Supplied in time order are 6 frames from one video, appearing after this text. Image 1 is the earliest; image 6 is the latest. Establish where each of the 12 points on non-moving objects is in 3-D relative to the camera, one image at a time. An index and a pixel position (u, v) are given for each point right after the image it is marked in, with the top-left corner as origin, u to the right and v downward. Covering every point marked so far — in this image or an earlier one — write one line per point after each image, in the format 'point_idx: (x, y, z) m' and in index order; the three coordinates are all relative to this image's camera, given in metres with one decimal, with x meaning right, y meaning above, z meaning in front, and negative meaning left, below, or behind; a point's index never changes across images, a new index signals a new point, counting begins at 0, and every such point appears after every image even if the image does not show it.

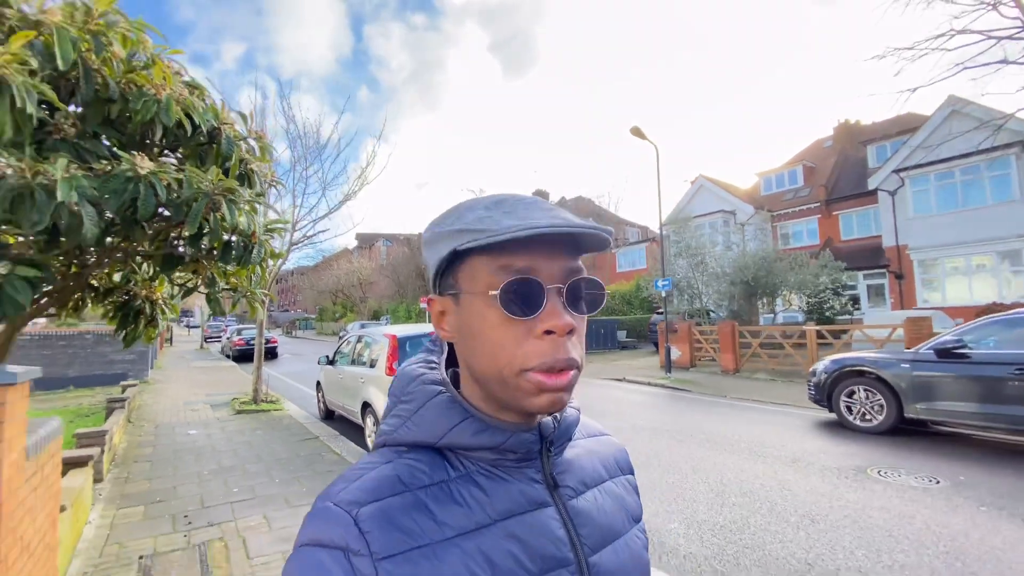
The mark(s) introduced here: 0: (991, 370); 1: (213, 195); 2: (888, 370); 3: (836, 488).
0: (+5.7, -1.0, +5.7) m
1: (-1.4, +0.4, +2.2) m
2: (+5.0, -1.1, +6.5) m
3: (+3.0, -1.9, +4.5) m
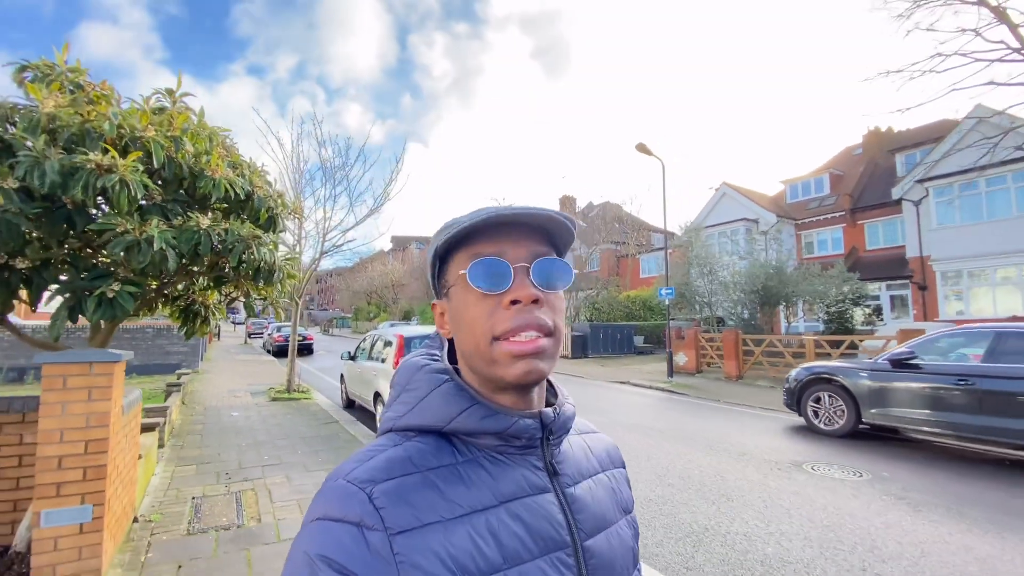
0: (+5.5, -1.2, +6.2) m
1: (-1.8, +0.3, +3.3) m
2: (+4.9, -1.3, +7.0) m
3: (+2.7, -2.0, +5.2) m
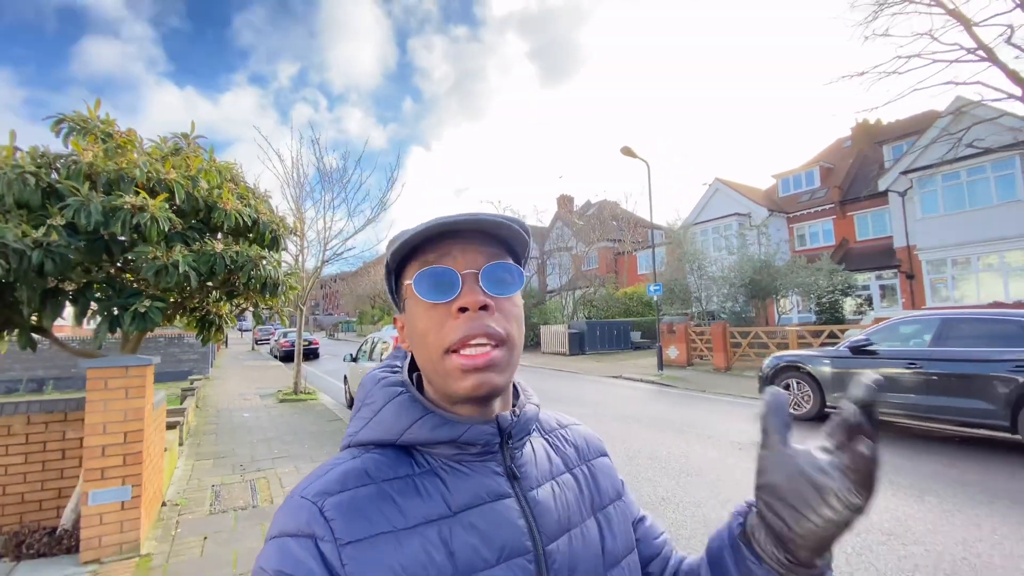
0: (+5.3, -1.1, +6.7) m
1: (-2.1, +0.2, +3.8) m
2: (+4.7, -1.2, +7.6) m
3: (+2.6, -2.0, +5.7) m
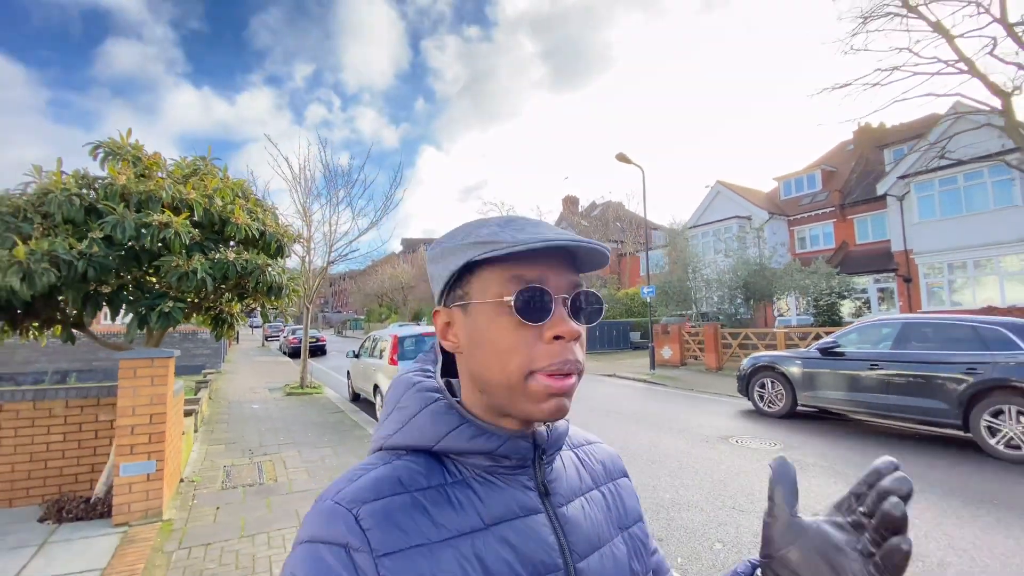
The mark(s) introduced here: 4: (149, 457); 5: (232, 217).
0: (+5.1, -1.2, +7.2) m
1: (-2.3, +0.2, +4.4) m
2: (+4.5, -1.3, +8.0) m
3: (+2.4, -2.1, +6.2) m
4: (-3.1, -1.5, +4.1) m
5: (-2.6, +0.6, +4.4) m
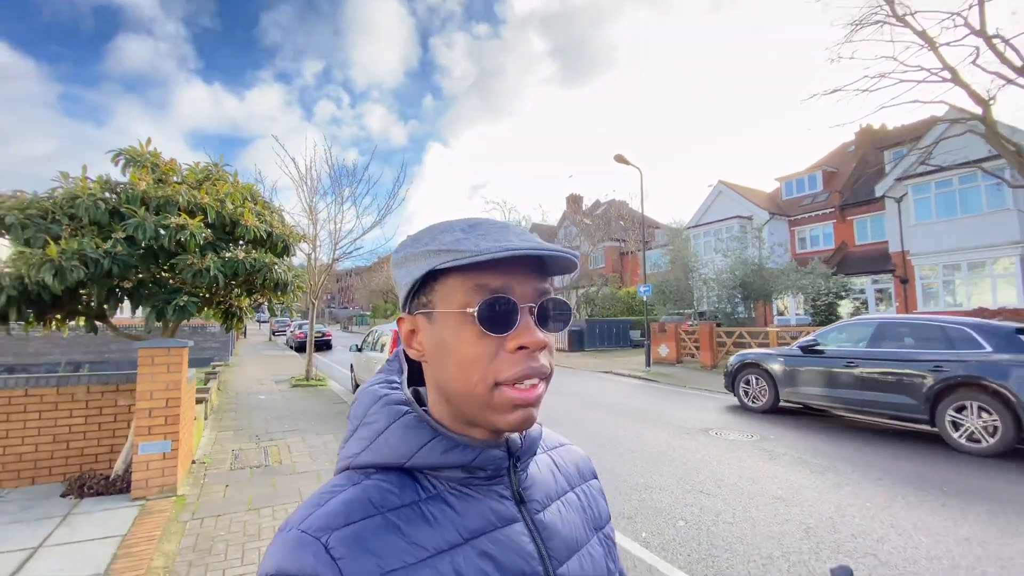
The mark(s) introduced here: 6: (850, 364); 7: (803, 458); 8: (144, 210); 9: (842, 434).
0: (+5.0, -1.2, +7.5) m
1: (-2.5, +0.2, +4.8) m
2: (+4.4, -1.3, +8.3) m
3: (+2.2, -2.1, +6.5) m
4: (-3.3, -1.4, +4.5) m
5: (-2.7, +0.7, +4.8) m
6: (+5.1, -1.1, +7.3) m
7: (+3.5, -2.0, +5.7) m
8: (-3.3, +0.7, +4.3) m
9: (+4.8, -2.1, +7.0) m
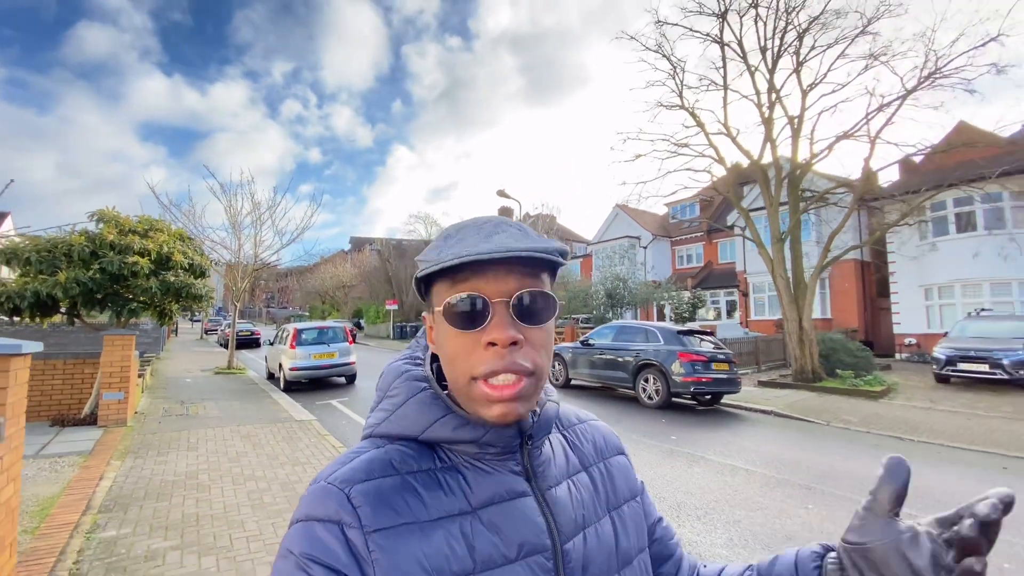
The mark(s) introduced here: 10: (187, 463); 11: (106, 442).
0: (+1.9, -1.5, +11.1) m
1: (-5.2, +0.1, +7.7) m
2: (+1.3, -1.6, +11.9) m
3: (-0.8, -2.3, +9.9) m
4: (-6.0, -1.6, +7.4) m
5: (-5.4, +0.5, +7.7) m
6: (+2.0, -1.5, +10.9) m
7: (+0.6, -2.3, +9.2) m
8: (-5.9, +0.5, +7.2) m
9: (+1.8, -2.5, +10.6) m
10: (-3.9, -2.1, +5.8) m
11: (-5.4, -2.1, +6.4) m
